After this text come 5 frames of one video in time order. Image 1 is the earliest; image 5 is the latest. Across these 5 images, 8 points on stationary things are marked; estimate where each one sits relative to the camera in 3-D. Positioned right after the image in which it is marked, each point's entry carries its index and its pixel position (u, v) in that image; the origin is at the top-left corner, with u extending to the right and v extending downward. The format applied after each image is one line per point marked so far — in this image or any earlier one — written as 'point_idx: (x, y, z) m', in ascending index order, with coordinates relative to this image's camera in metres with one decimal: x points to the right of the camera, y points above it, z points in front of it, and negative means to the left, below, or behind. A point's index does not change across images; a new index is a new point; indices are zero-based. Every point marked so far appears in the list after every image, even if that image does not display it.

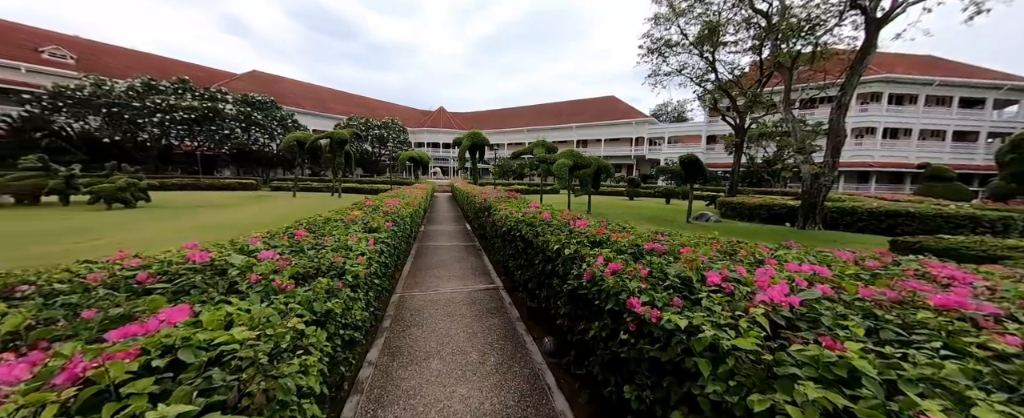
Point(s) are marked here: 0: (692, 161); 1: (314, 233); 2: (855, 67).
0: (+5.8, +1.6, +9.8) m
1: (-1.4, -0.2, +2.1) m
2: (+9.3, +3.8, +8.4) m
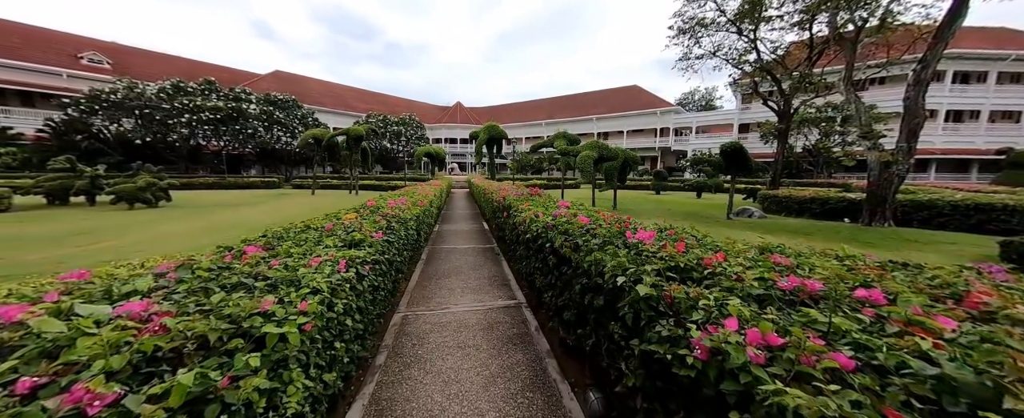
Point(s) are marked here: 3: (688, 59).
0: (+6.4, +1.7, +8.7) m
1: (-1.2, -0.2, +1.5) m
2: (+9.8, +3.9, +7.0) m
3: (+7.9, +6.7, +13.9) m
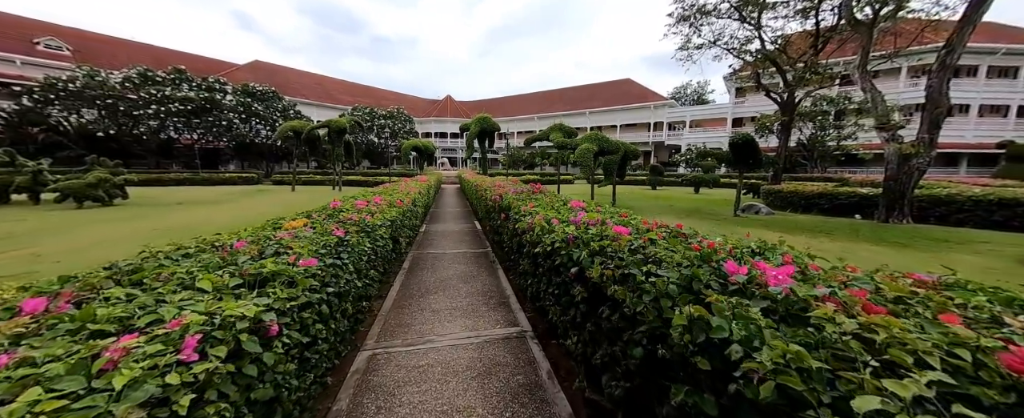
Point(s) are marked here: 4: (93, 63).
0: (+6.2, +1.8, +8.2) m
1: (-1.2, -0.3, +0.8) m
2: (+9.6, +4.0, +6.5) m
3: (+7.6, +6.9, +13.3) m
4: (-26.5, +9.2, +19.5) m
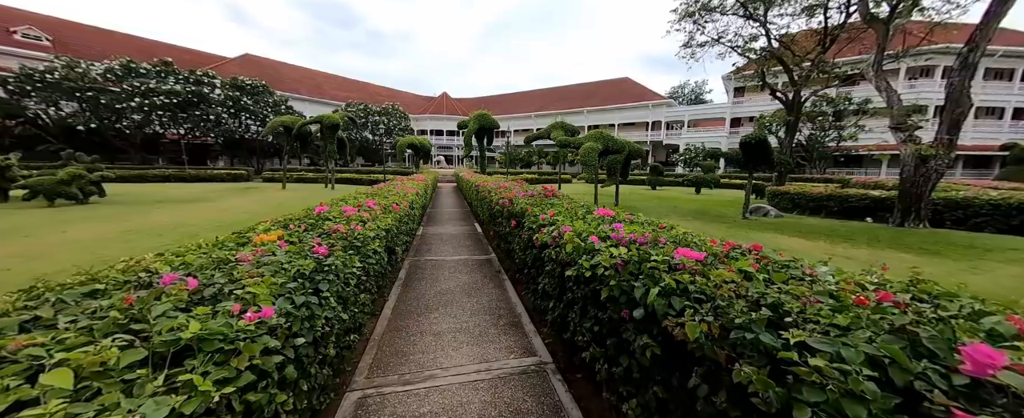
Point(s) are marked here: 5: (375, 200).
0: (+6.3, +1.7, +7.9) m
1: (-1.0, -0.3, +0.4) m
2: (+9.7, +3.9, +6.2) m
3: (+7.6, +6.8, +13.0) m
4: (-26.6, +9.4, +18.6) m
5: (-1.5, +0.1, +3.4) m
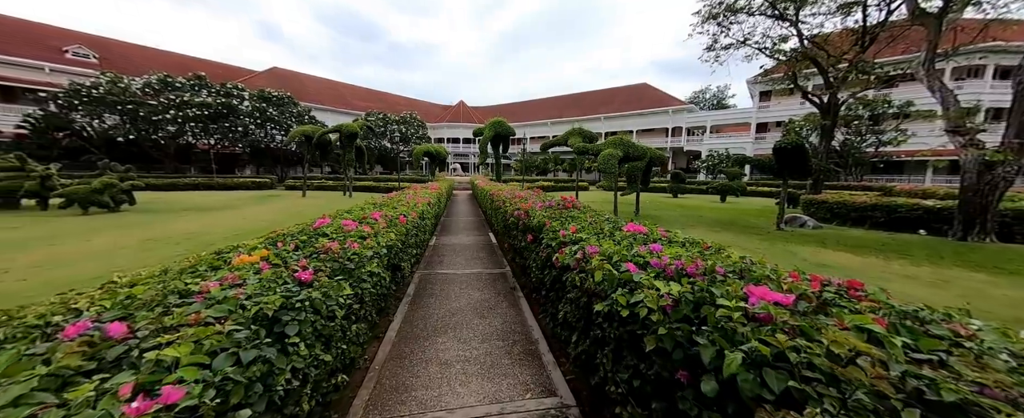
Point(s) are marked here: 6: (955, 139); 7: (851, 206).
0: (+6.7, +1.5, +7.3) m
1: (-1.0, -0.4, +0.1) m
2: (+10.1, +3.7, +5.6) m
3: (+8.2, +6.5, +12.4) m
4: (-25.6, +9.0, +19.9) m
5: (-1.4, 0.0, +3.2) m
6: (+9.9, +1.6, +7.0) m
7: (+9.2, +0.1, +8.3) m
